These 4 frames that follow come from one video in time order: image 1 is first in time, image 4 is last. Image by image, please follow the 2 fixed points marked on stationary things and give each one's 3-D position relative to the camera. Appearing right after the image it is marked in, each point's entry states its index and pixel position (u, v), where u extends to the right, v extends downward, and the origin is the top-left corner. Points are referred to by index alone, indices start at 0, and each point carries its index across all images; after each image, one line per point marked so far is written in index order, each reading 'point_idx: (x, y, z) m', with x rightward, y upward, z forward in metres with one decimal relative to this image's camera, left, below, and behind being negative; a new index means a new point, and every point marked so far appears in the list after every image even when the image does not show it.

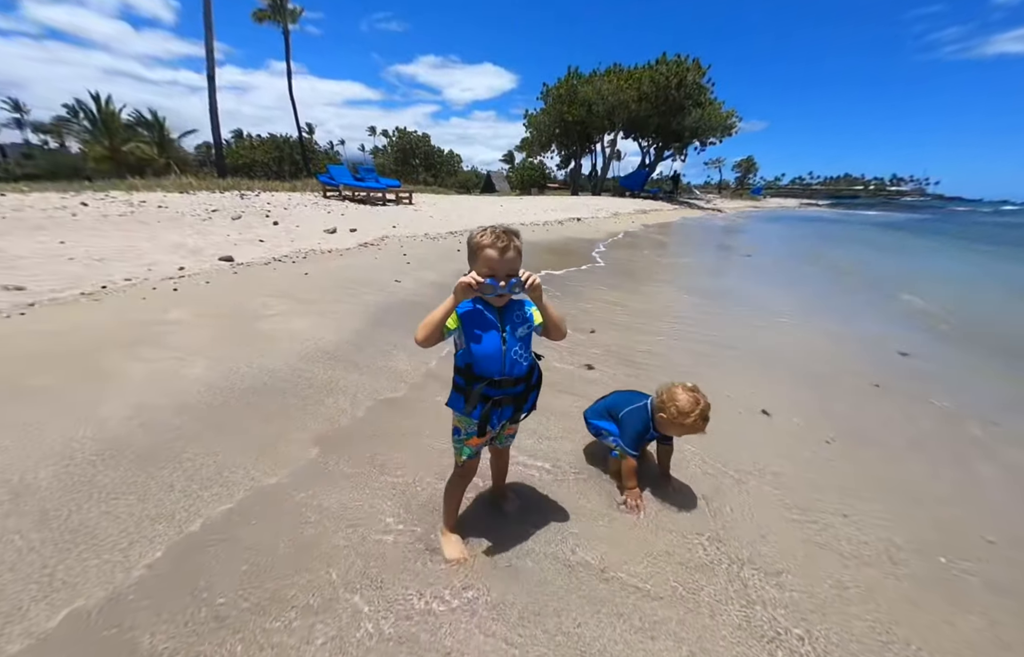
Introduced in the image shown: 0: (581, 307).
0: (+1.1, +0.3, +5.8) m
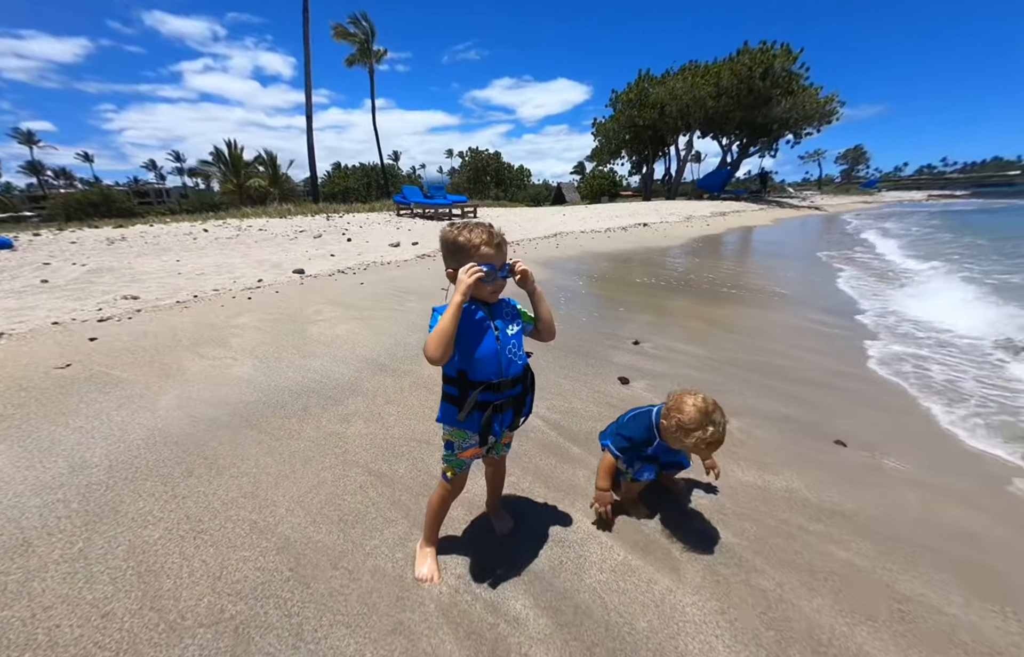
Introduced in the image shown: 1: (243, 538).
0: (+1.7, +0.2, +5.4) m
1: (-1.3, -1.0, +1.7) m
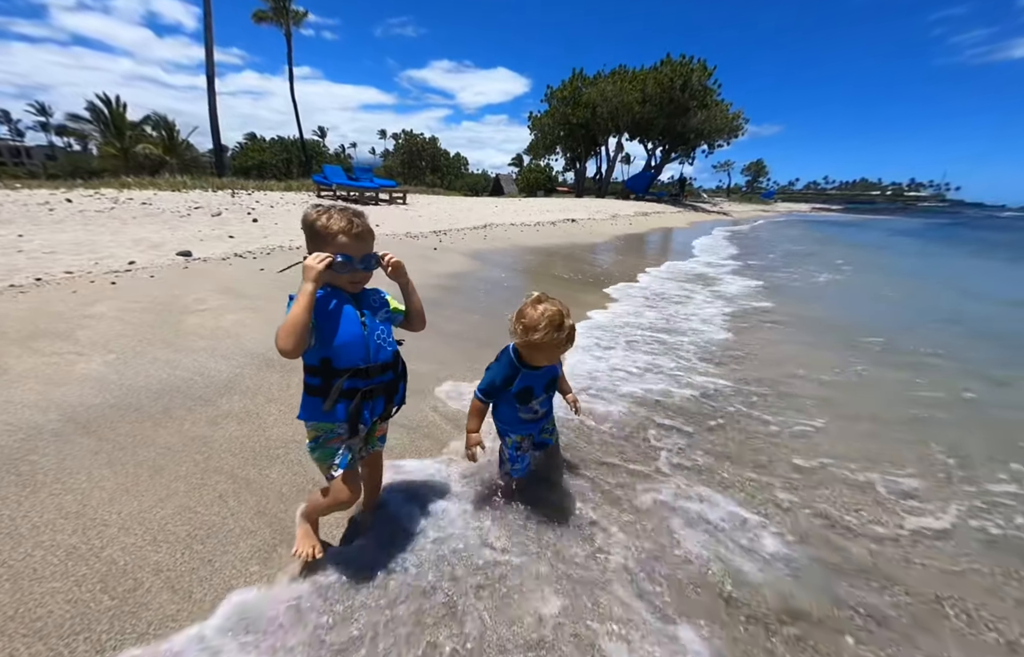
0: (+0.5, +0.3, +5.5) m
1: (-1.8, -1.0, +1.5) m
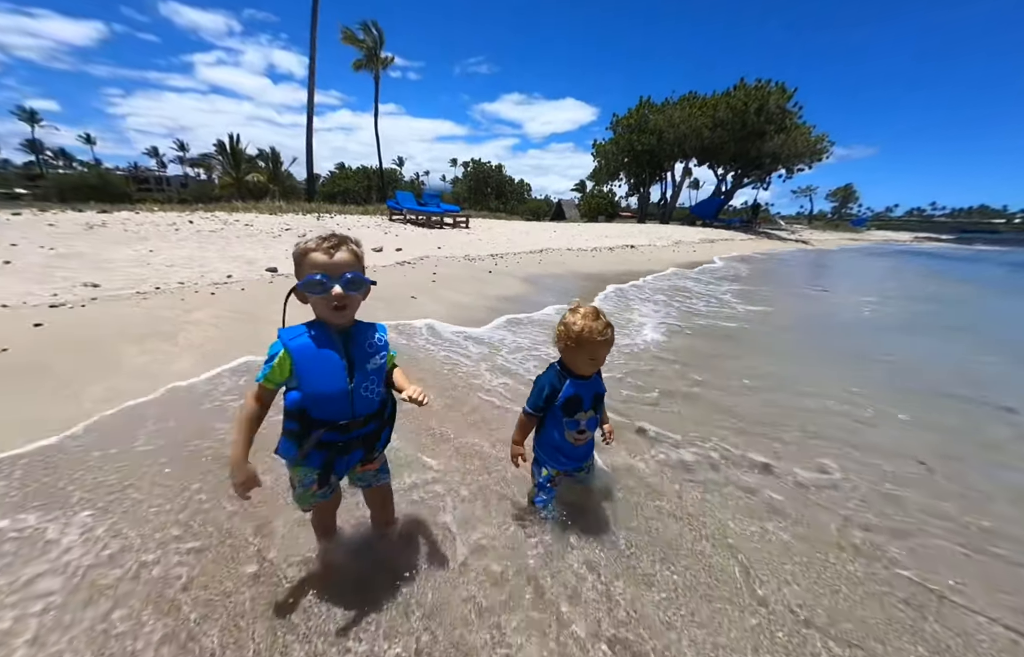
0: (+1.2, -0.1, +5.4) m
1: (-1.8, -1.0, +1.7) m
